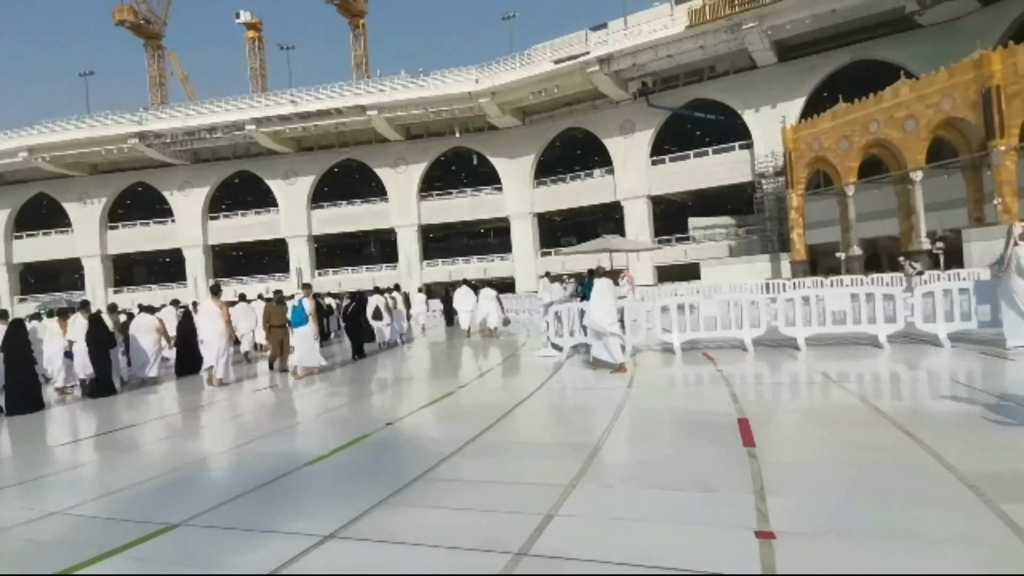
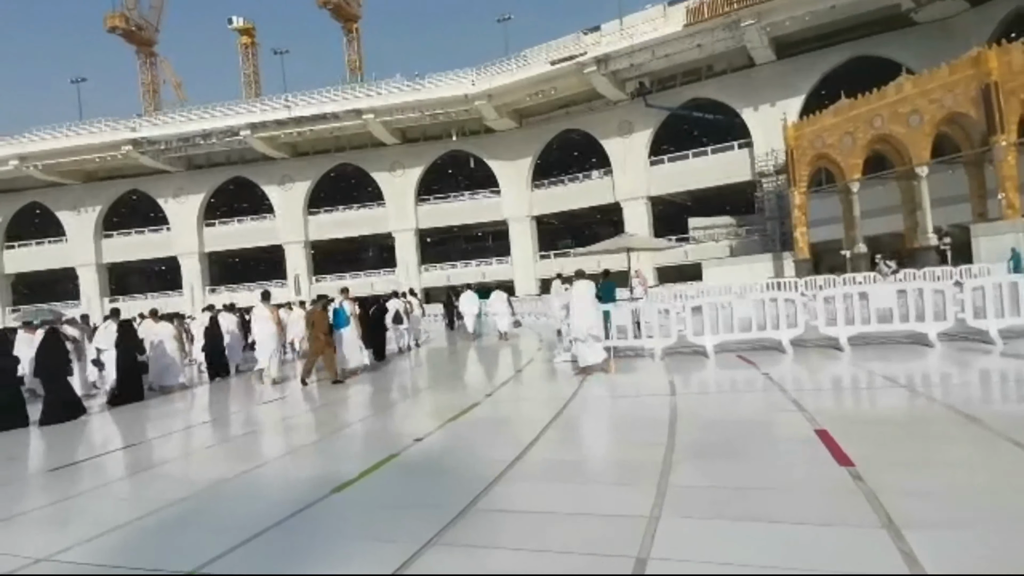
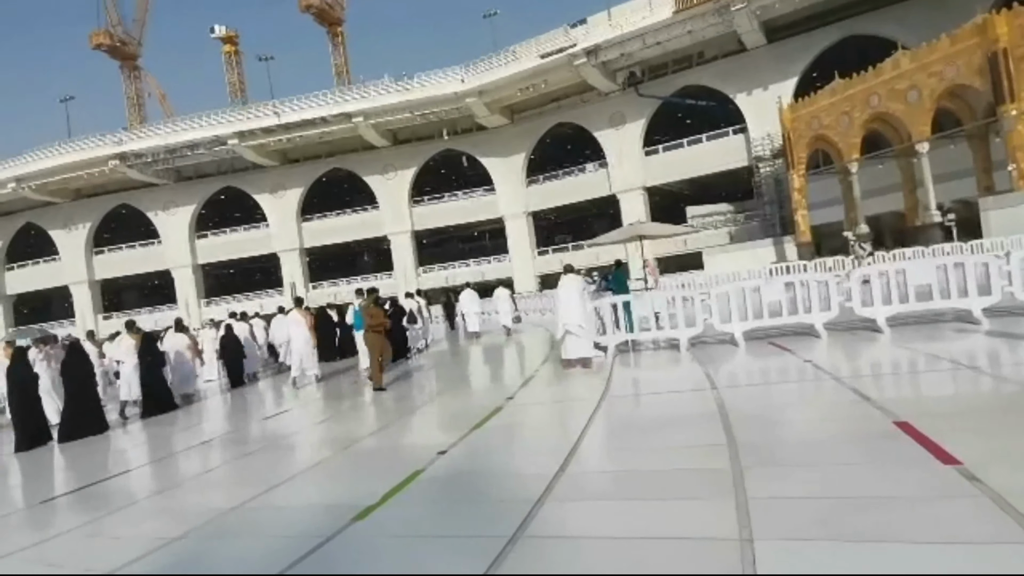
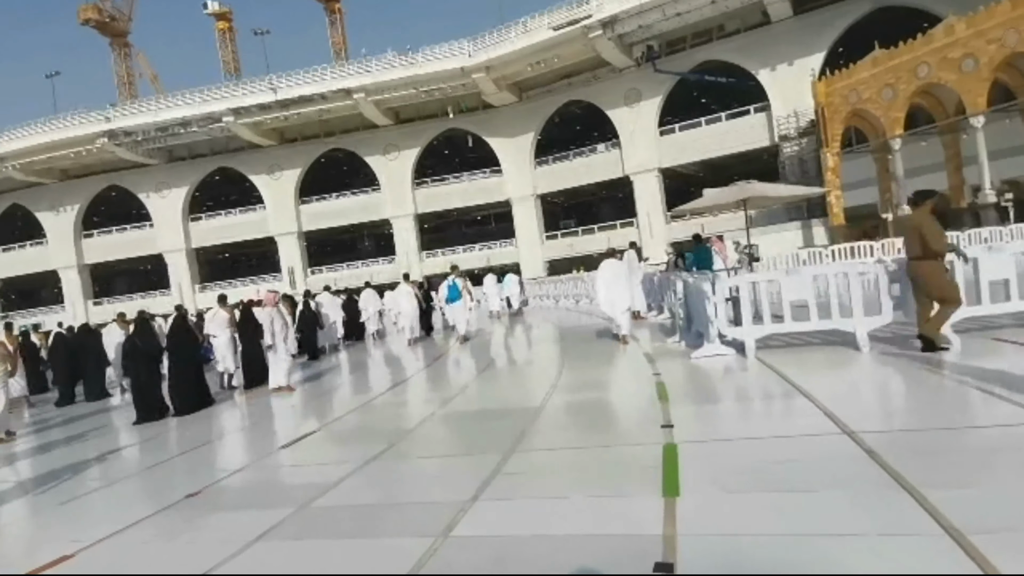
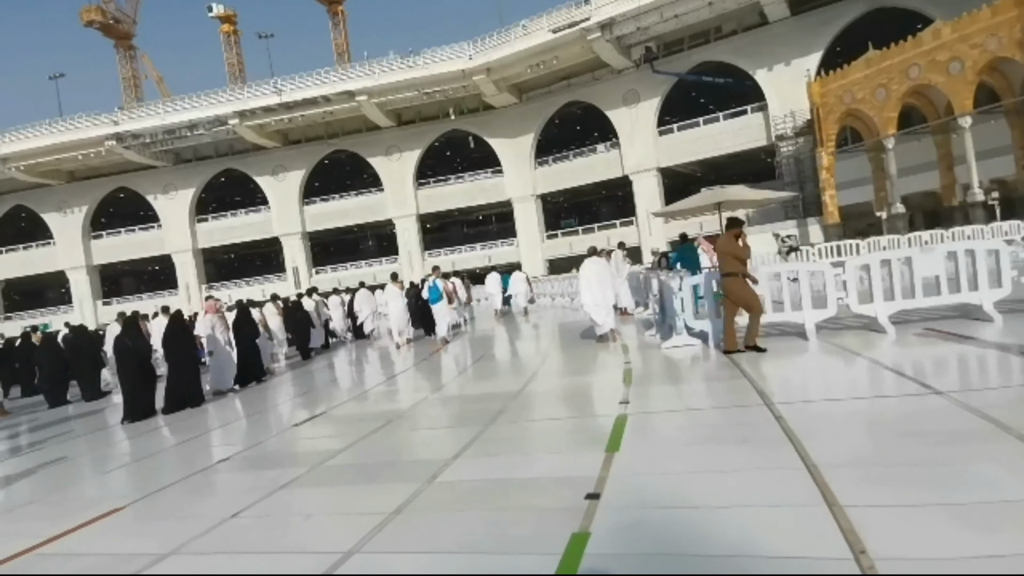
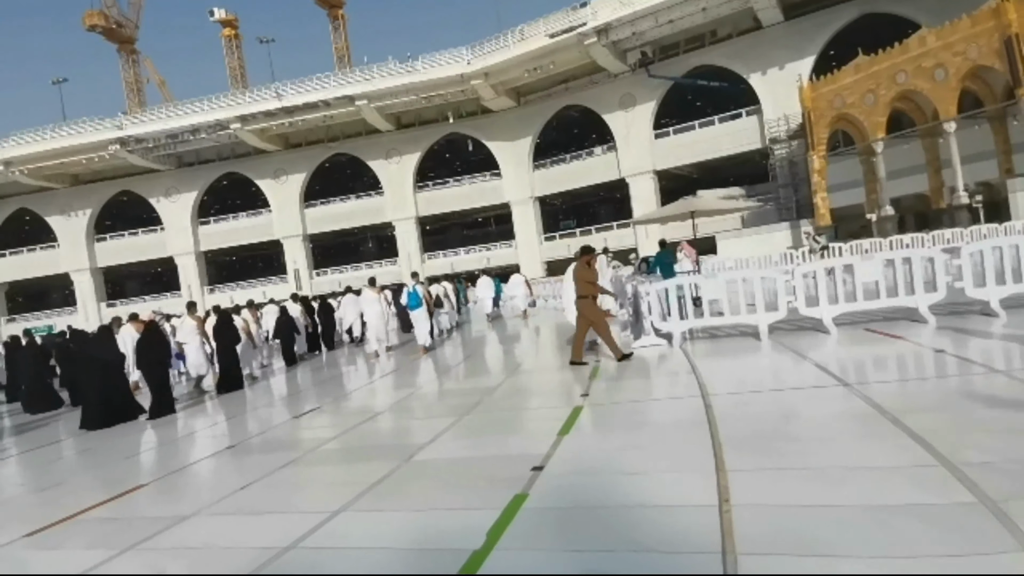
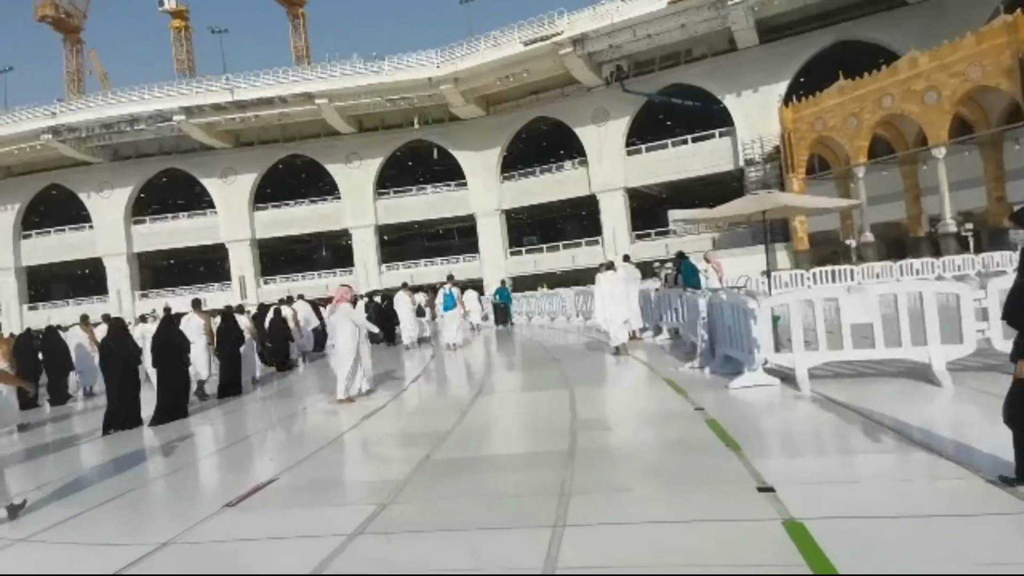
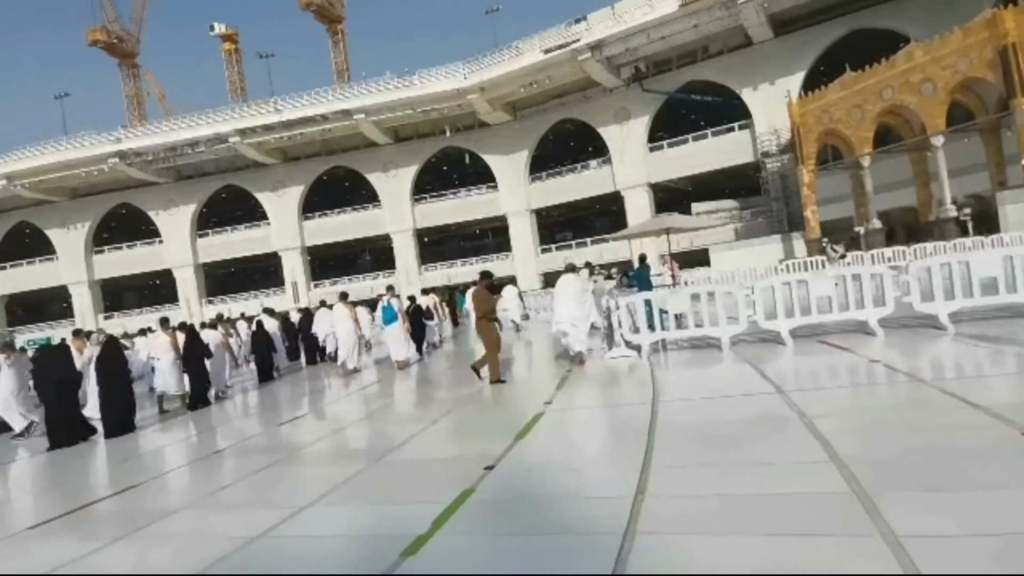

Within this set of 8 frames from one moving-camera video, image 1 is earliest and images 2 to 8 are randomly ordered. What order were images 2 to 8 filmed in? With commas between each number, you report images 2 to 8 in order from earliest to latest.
2, 3, 8, 6, 5, 4, 7
